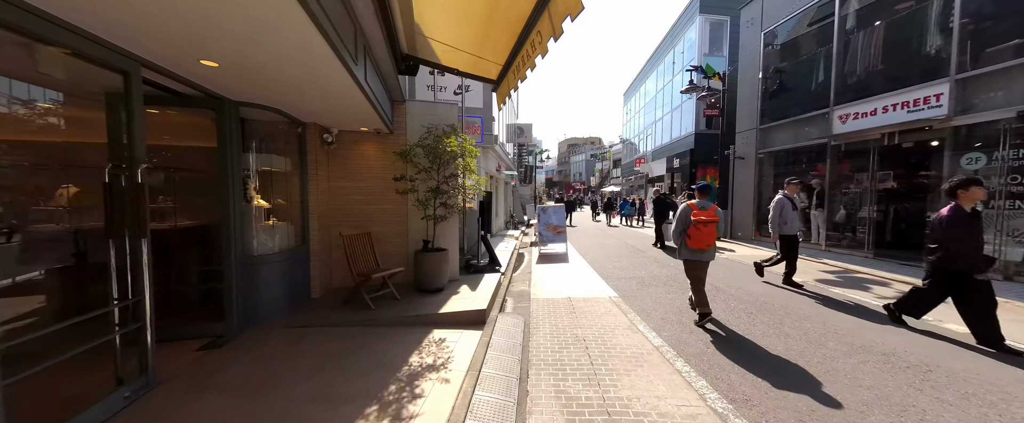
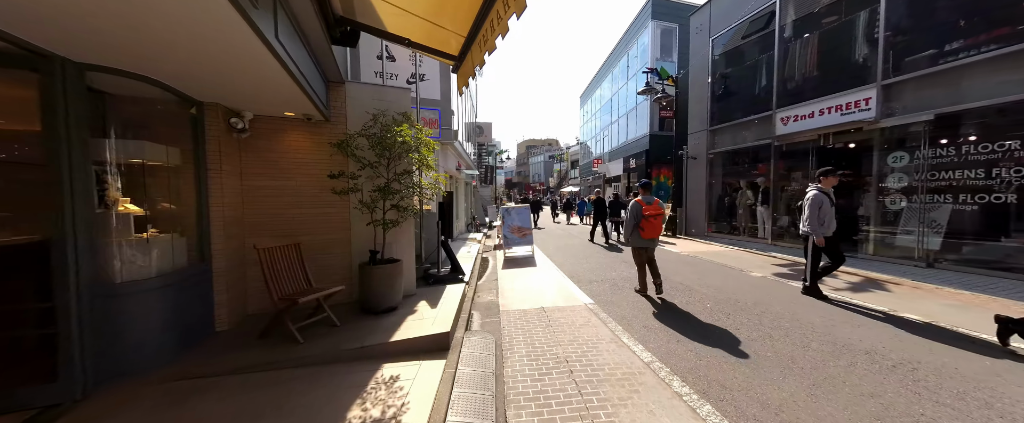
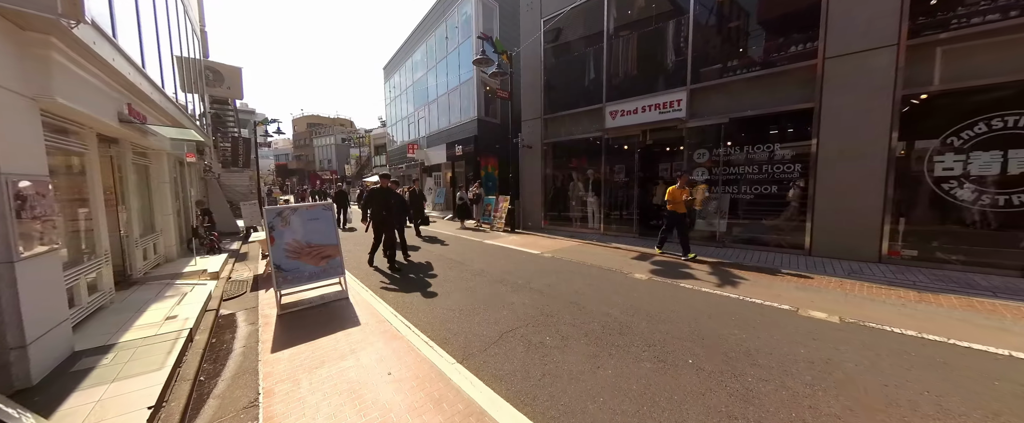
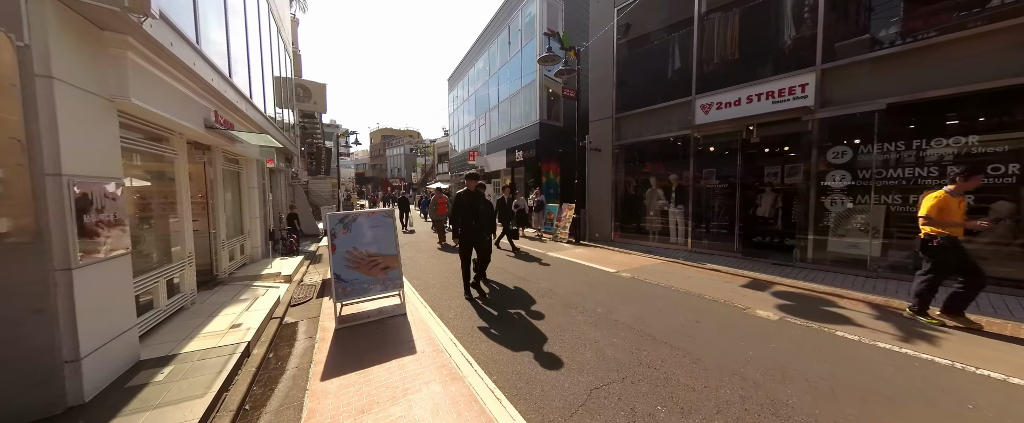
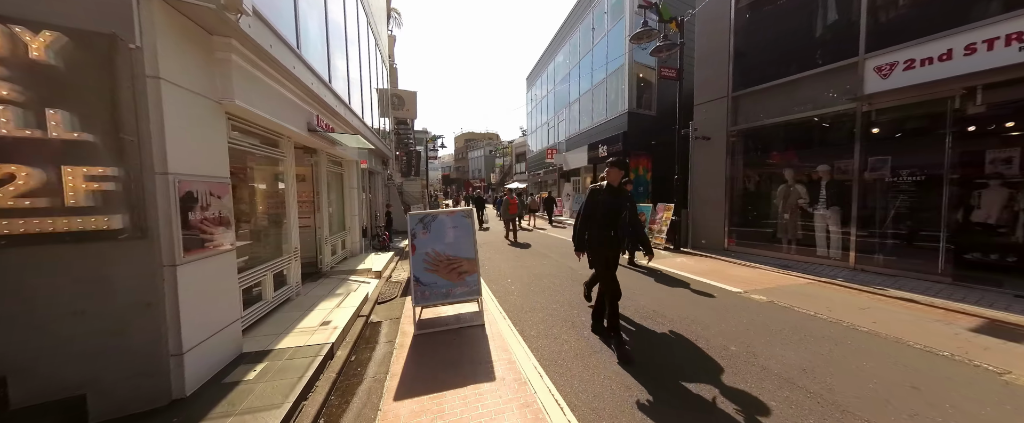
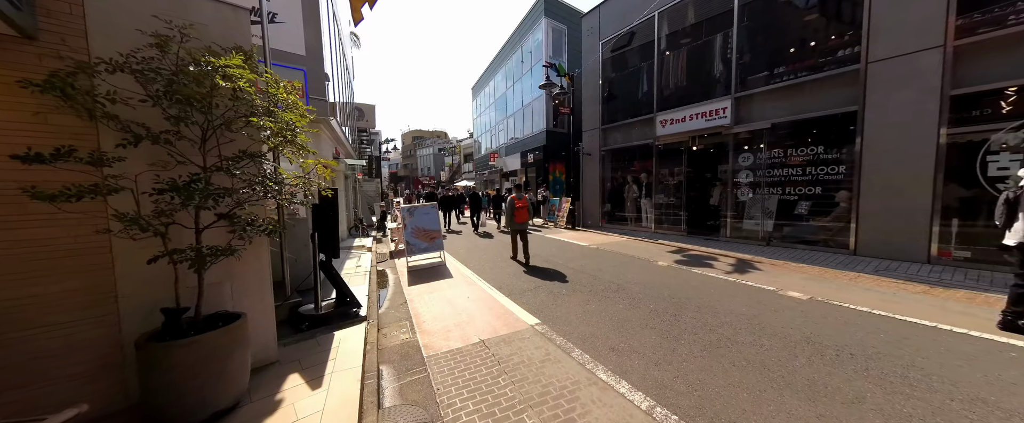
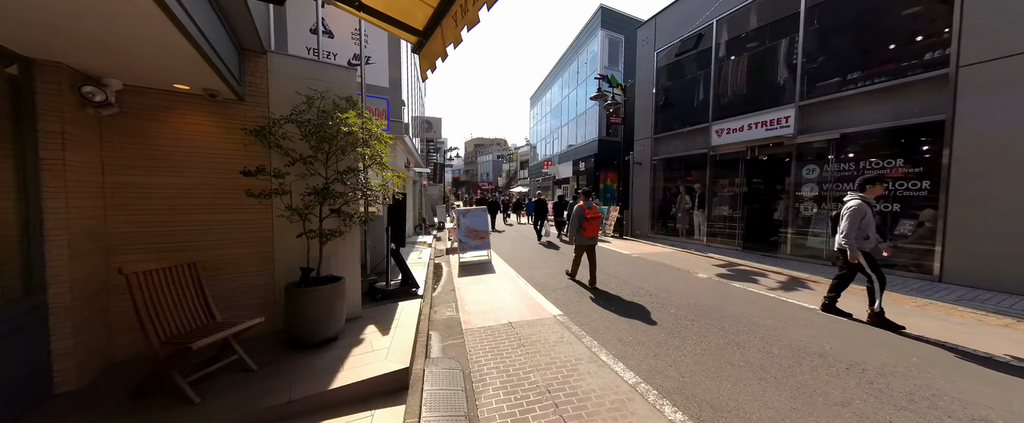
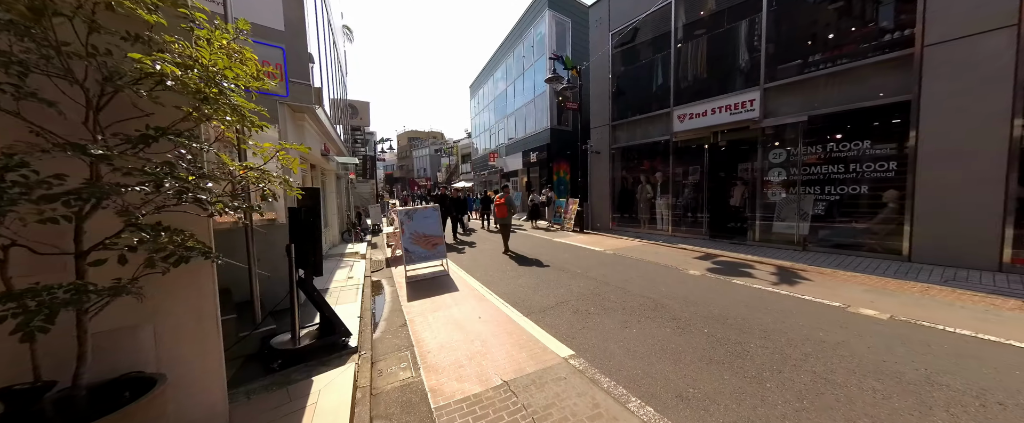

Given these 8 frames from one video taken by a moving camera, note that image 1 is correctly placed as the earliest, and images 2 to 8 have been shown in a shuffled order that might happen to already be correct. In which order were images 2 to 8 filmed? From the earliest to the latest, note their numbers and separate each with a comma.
2, 7, 6, 8, 3, 4, 5
